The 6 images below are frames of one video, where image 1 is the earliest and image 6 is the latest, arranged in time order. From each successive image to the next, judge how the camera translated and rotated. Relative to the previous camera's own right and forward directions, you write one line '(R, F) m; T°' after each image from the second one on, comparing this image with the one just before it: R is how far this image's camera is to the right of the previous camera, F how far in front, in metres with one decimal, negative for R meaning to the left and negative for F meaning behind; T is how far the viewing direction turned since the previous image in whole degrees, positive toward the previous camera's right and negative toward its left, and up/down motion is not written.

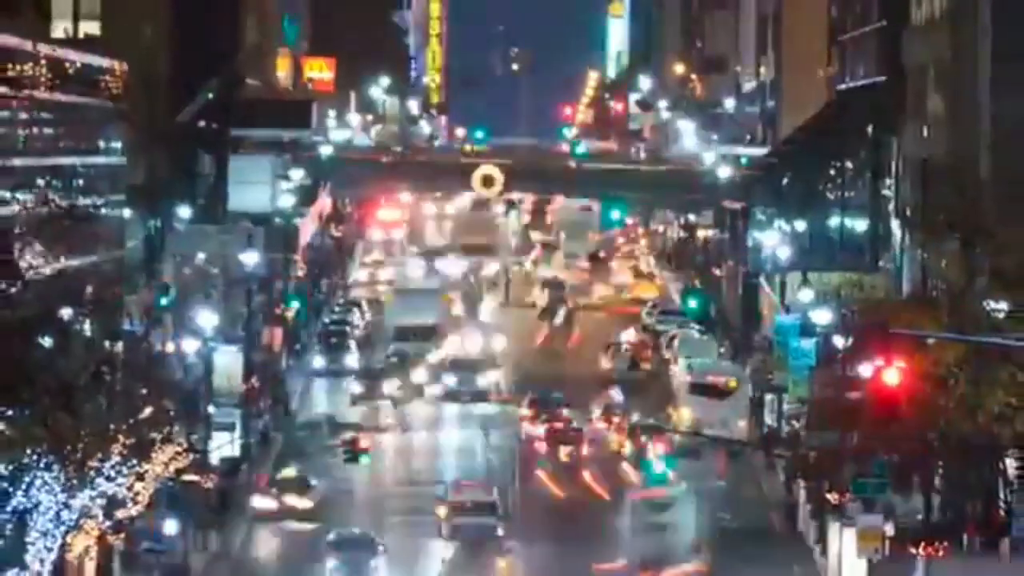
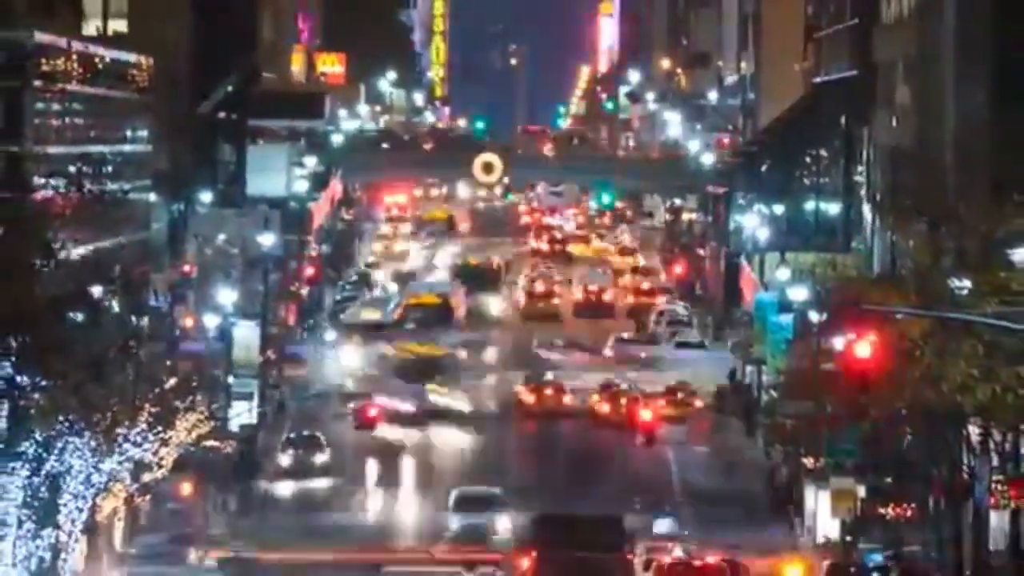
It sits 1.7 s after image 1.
(+1.1, -2.3) m; -2°
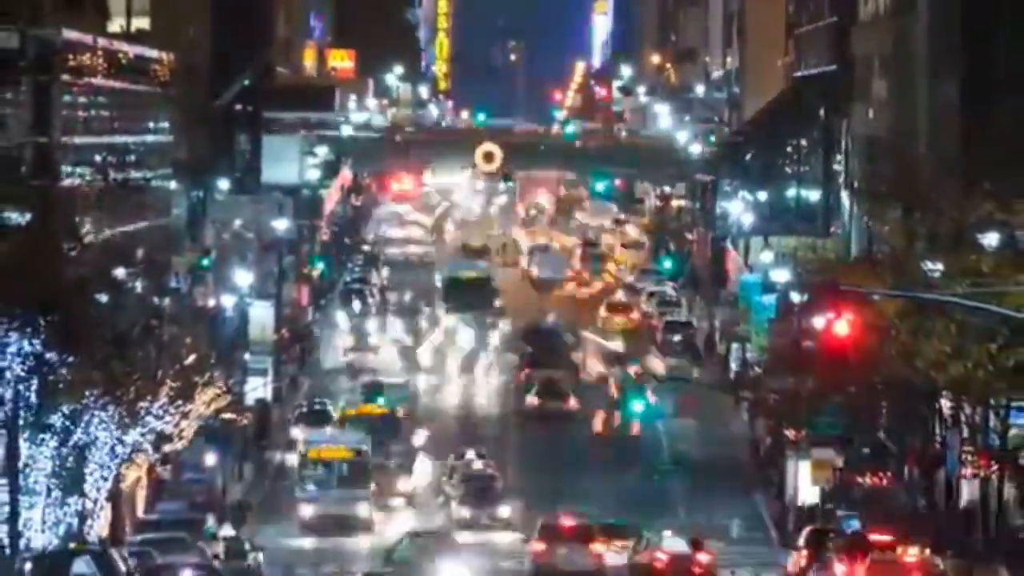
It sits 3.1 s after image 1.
(+0.1, -2.2) m; 0°
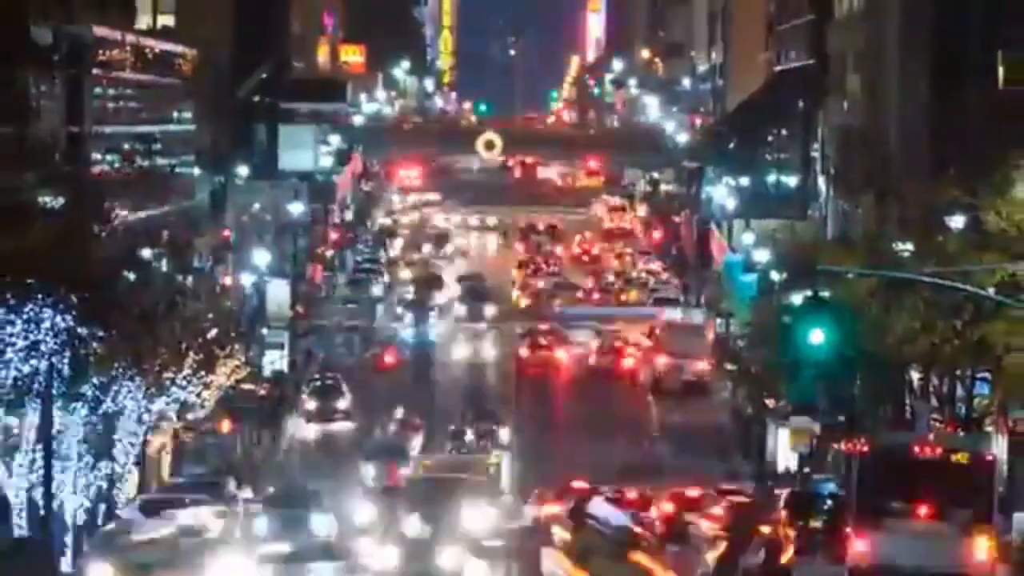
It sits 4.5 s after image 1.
(+0.1, -2.7) m; 0°
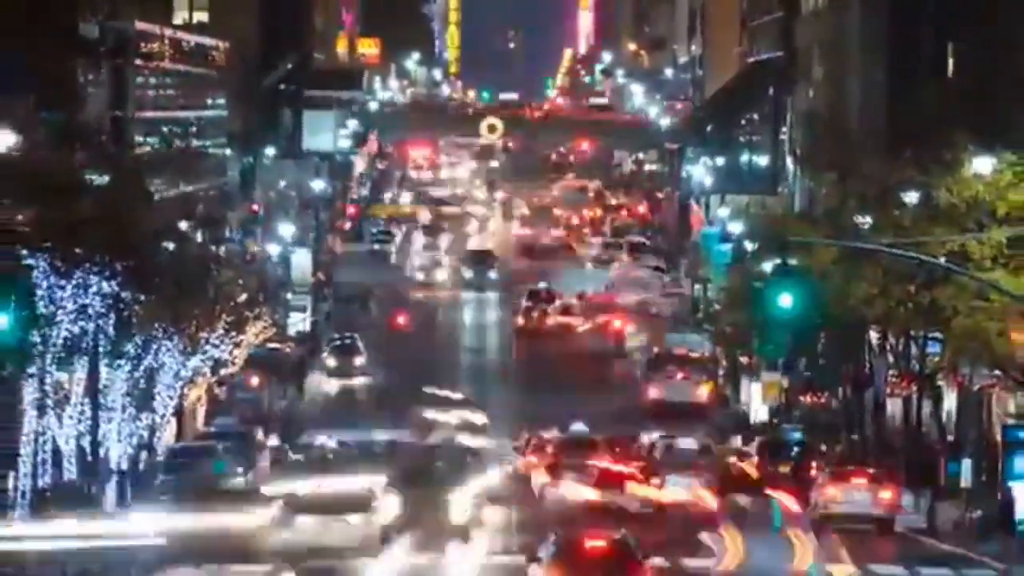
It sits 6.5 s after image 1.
(+0.1, -4.5) m; 0°
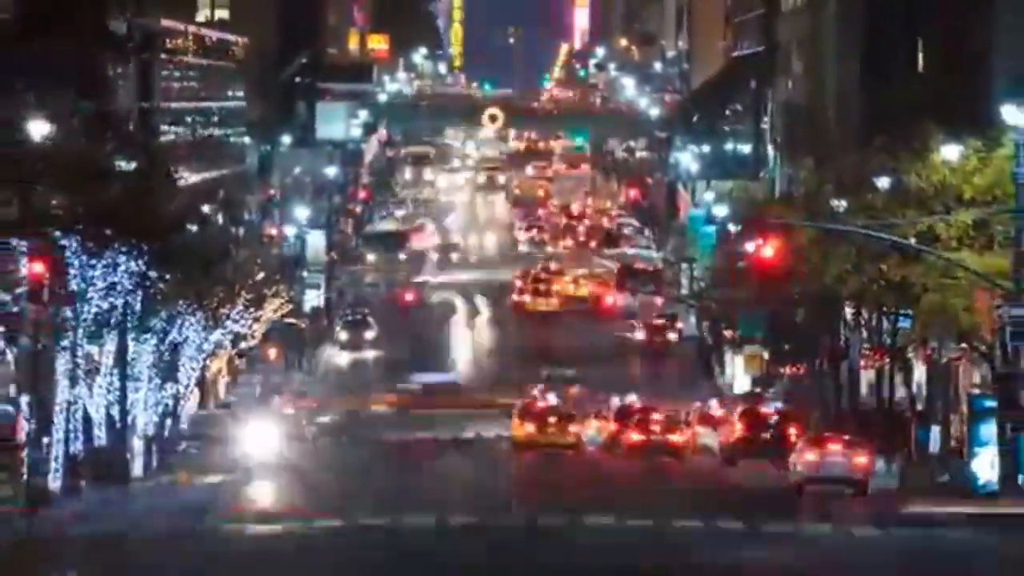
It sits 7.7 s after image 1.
(+0.1, -3.2) m; 0°
